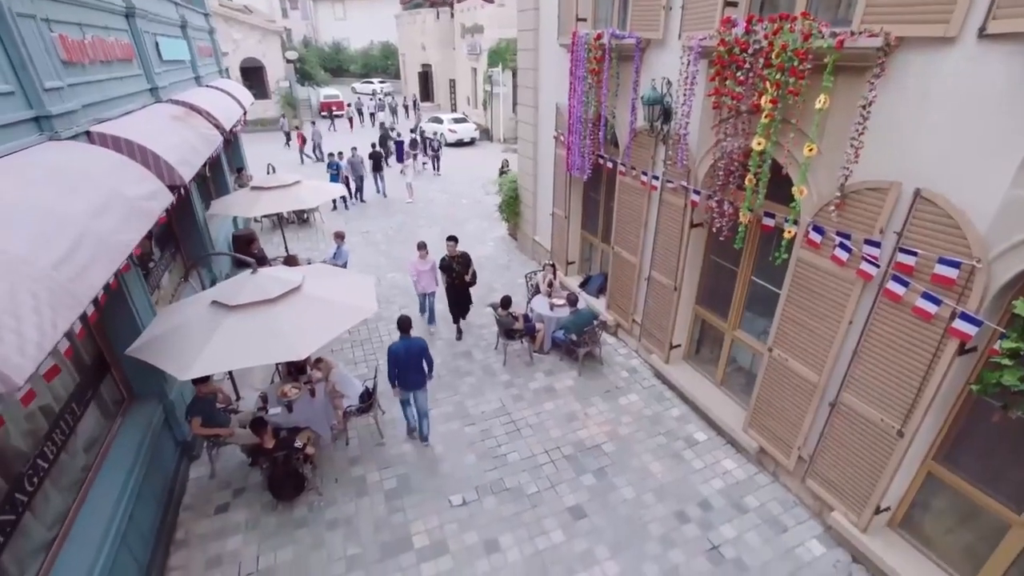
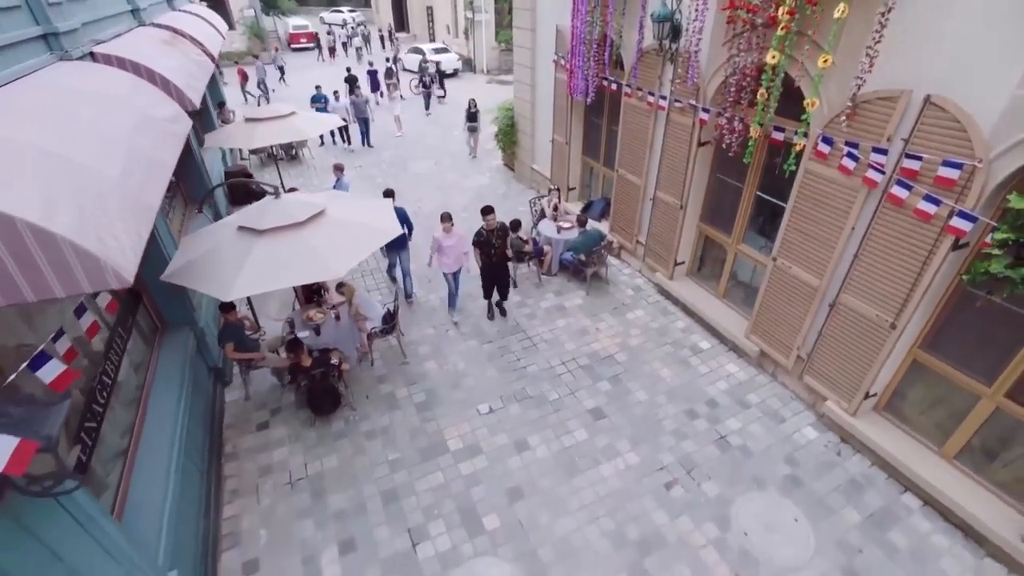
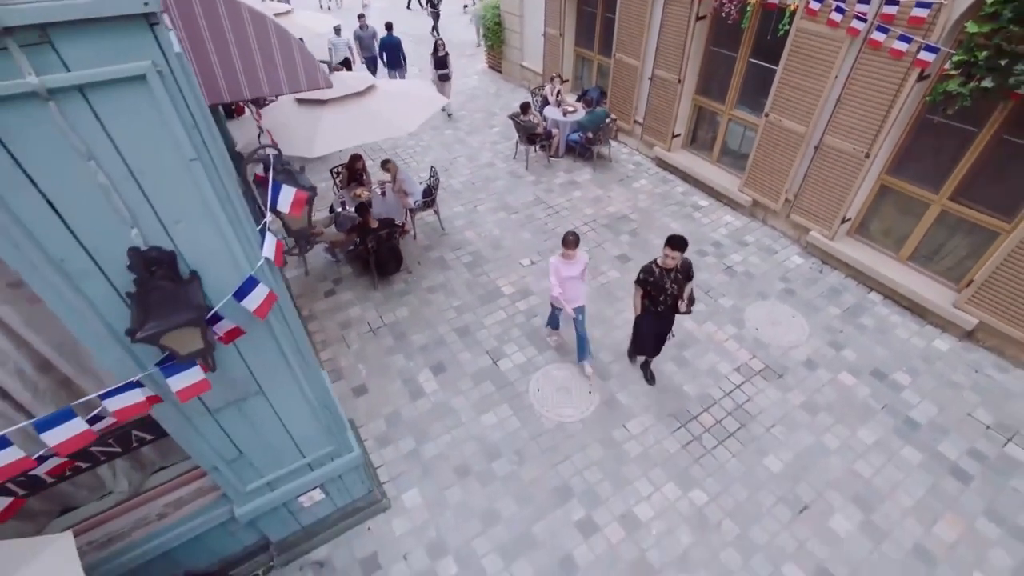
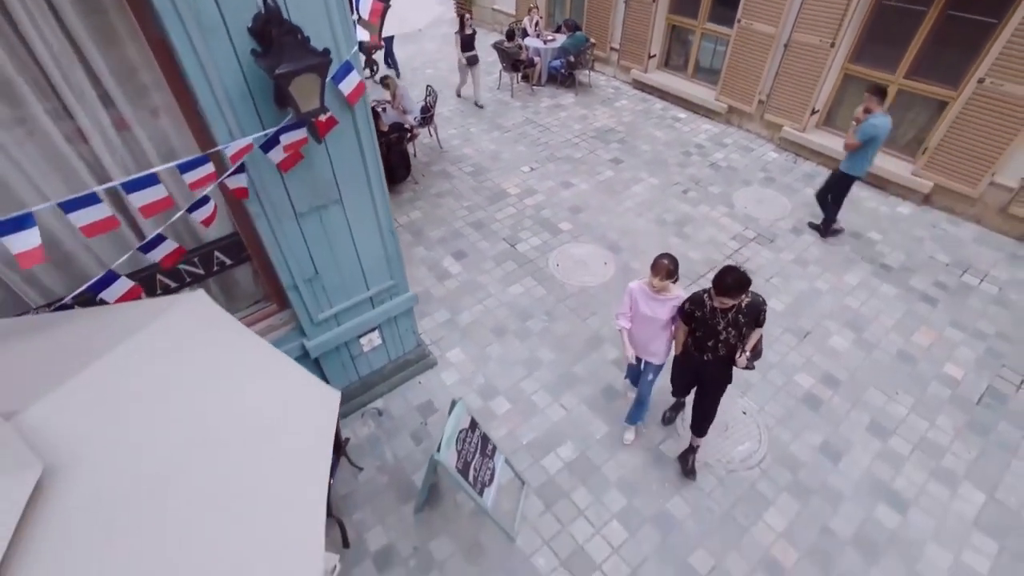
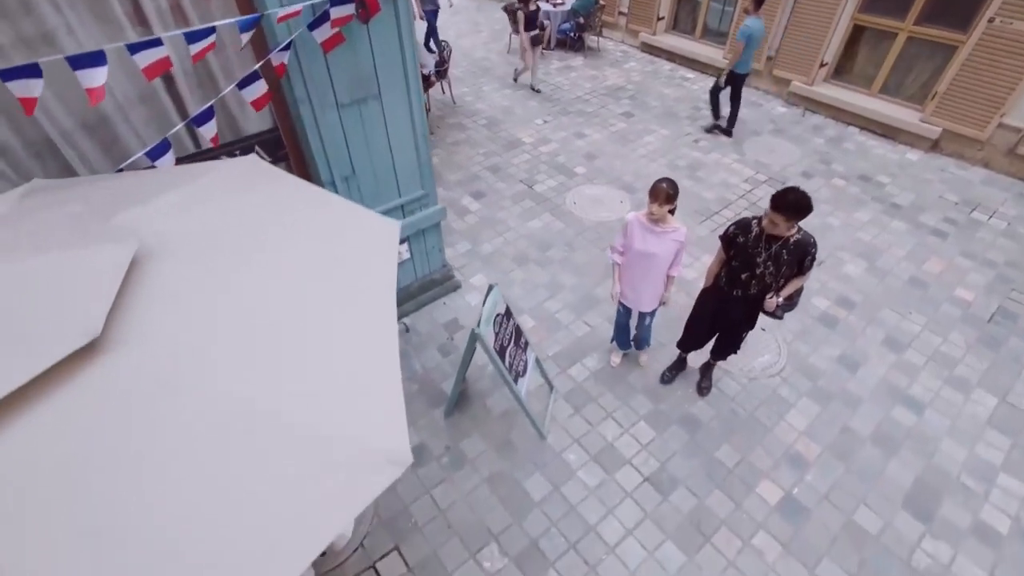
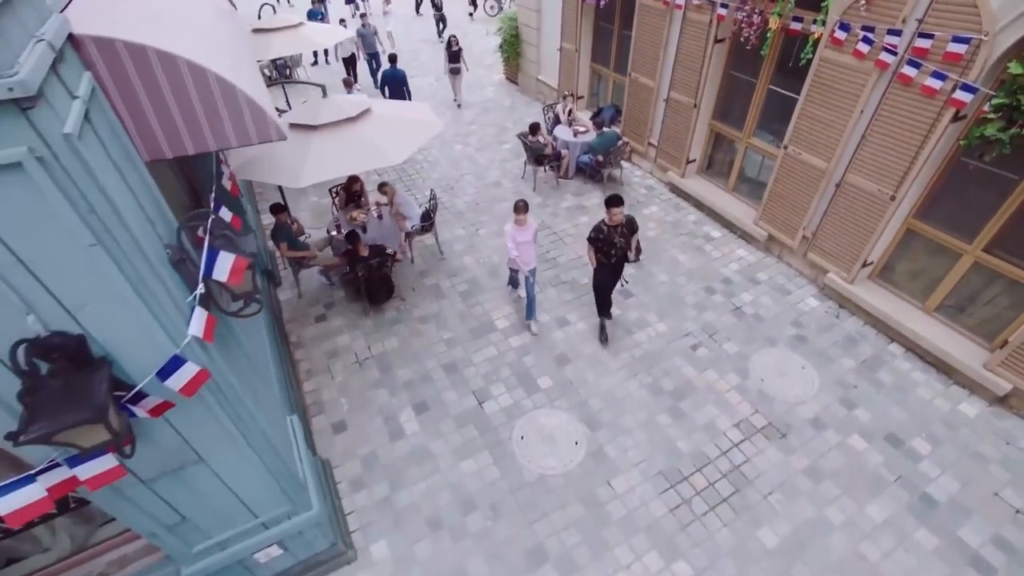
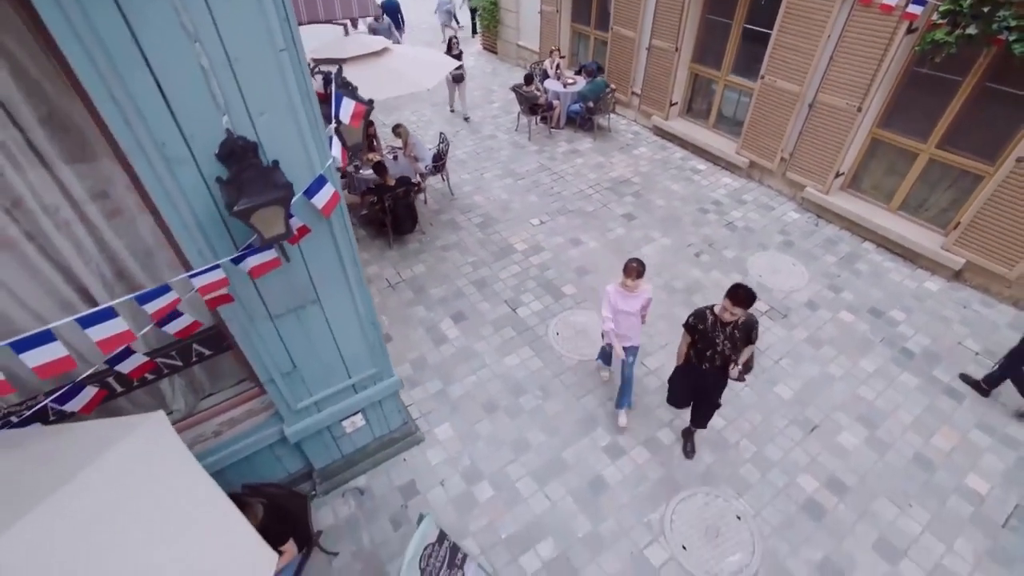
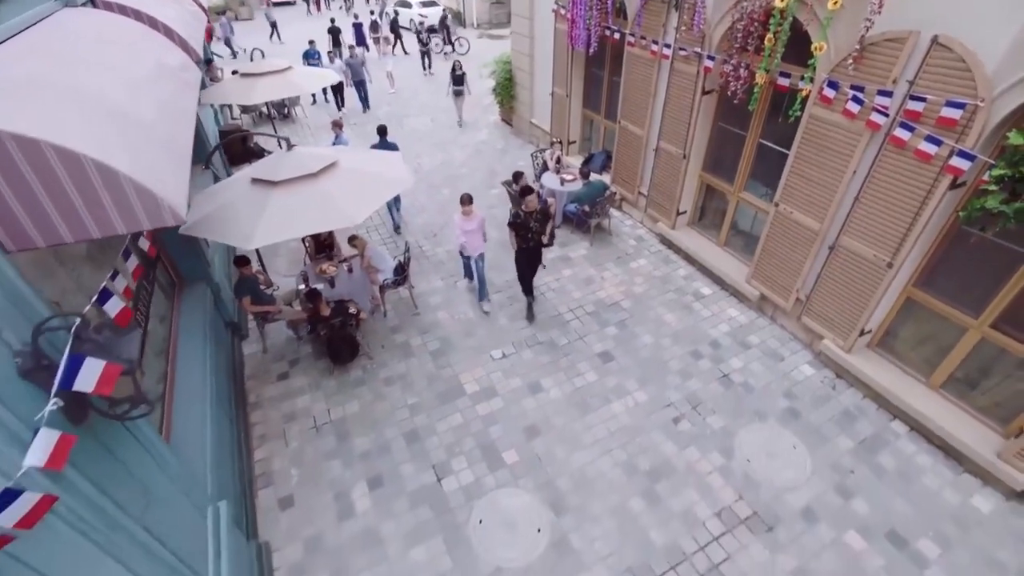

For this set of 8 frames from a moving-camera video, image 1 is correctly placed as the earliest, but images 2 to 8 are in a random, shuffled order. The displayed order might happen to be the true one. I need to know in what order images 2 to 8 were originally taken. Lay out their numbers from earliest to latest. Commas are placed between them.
2, 8, 6, 3, 7, 4, 5
